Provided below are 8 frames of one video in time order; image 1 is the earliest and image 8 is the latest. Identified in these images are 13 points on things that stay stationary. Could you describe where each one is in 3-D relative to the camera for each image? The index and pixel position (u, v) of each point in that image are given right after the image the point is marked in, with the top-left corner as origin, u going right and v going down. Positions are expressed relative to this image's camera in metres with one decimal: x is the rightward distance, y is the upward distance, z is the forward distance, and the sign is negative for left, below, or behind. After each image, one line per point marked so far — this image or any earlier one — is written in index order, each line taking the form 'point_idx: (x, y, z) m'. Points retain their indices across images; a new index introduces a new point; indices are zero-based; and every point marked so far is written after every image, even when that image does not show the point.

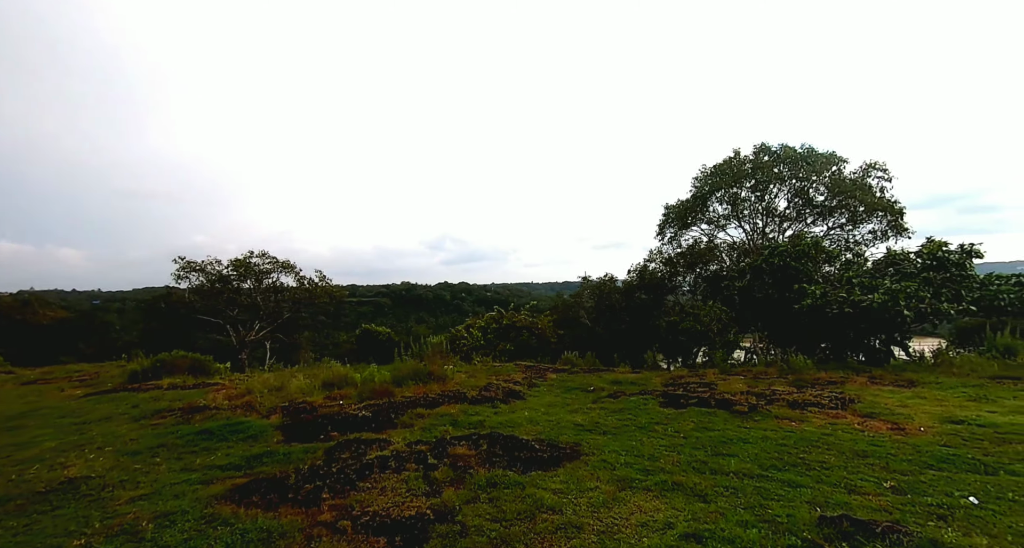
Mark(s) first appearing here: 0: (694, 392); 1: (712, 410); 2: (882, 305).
0: (+1.4, -0.9, +4.2) m
1: (+1.2, -0.8, +3.4) m
2: (+5.0, -0.4, +7.7) m
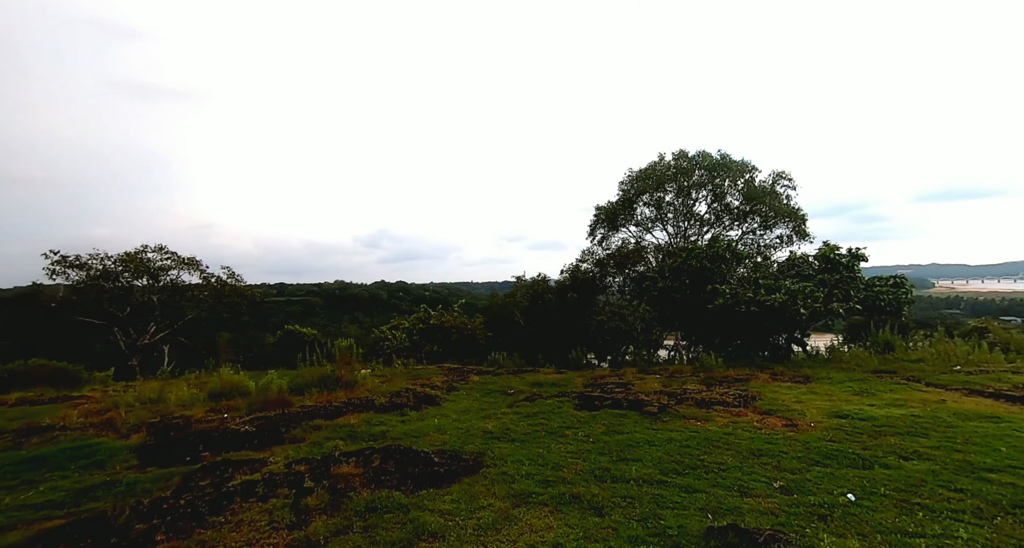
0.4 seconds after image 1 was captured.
0: (+0.8, -0.9, +4.3) m
1: (+0.7, -0.9, +3.5) m
2: (+3.9, -0.4, +8.2) m
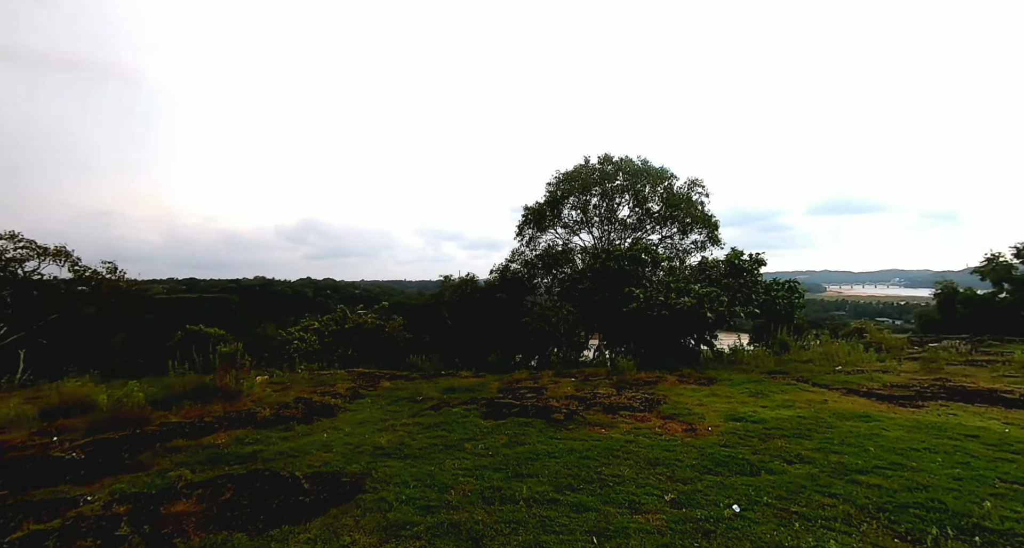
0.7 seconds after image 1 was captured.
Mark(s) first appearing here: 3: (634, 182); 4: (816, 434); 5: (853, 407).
0: (+0.1, -0.9, +4.3) m
1: (+0.1, -0.9, +3.5) m
2: (+2.7, -0.5, +8.5) m
3: (+3.4, +2.5, +14.9) m
4: (+2.1, -1.1, +3.9) m
5: (+3.2, -1.3, +5.4) m
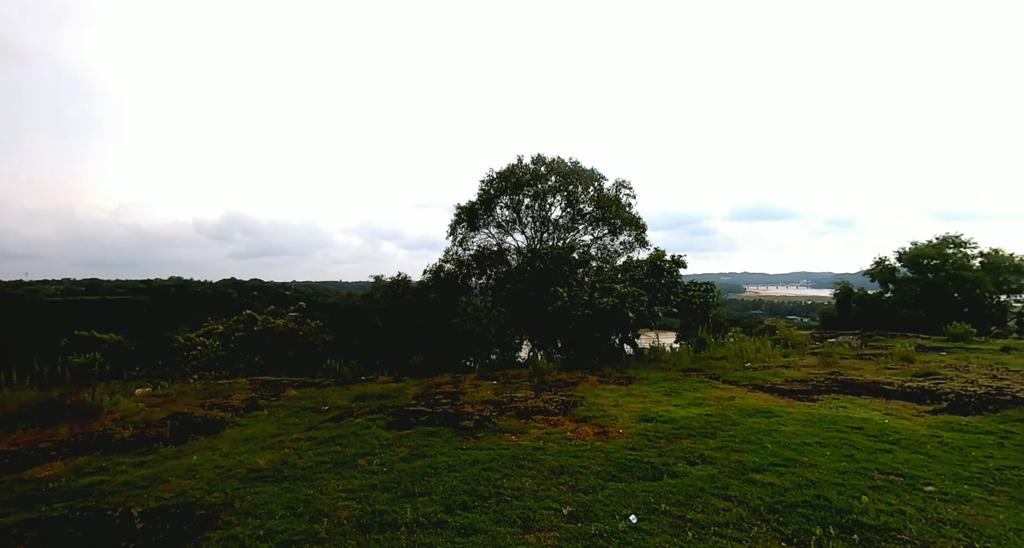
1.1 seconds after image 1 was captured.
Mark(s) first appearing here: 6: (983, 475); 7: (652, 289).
0: (-0.6, -1.0, +4.2) m
1: (-0.4, -0.9, +3.4) m
2: (+1.5, -0.5, +8.7) m
3: (+1.5, +2.5, +15.0) m
4: (+1.5, -1.1, +4.0) m
5: (+2.5, -1.3, +5.6) m
6: (+2.8, -1.2, +3.3) m
7: (+2.5, -0.3, +10.1) m
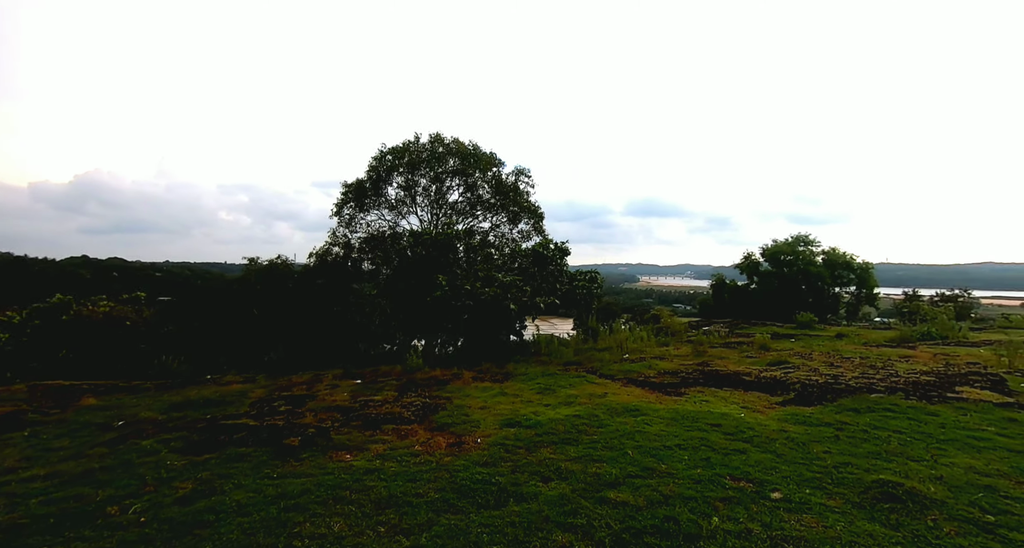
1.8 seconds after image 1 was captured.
0: (-1.5, -0.9, +3.6) m
1: (-1.3, -0.9, +2.8) m
2: (-0.3, -0.4, +8.4) m
3: (-1.4, +2.8, +14.6) m
4: (+0.5, -1.1, +3.8) m
5: (+1.2, -1.3, +5.6) m
6: (+1.9, -1.2, +3.4) m
7: (+0.4, -0.1, +10.0) m
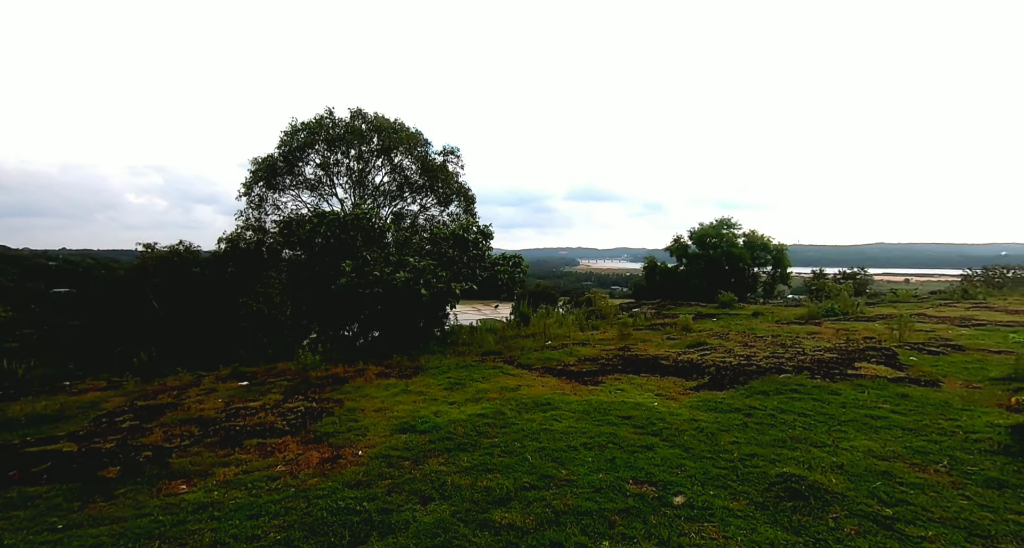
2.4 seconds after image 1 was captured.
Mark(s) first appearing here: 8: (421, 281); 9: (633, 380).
0: (-2.2, -0.8, +3.1) m
1: (-1.8, -0.8, +2.3) m
2: (-1.5, -0.2, +8.0) m
3: (-3.3, +3.1, +13.9) m
4: (-0.2, -1.0, +3.5) m
5: (+0.3, -1.1, +5.3) m
6: (+1.3, -1.1, +3.3) m
7: (-1.0, +0.1, +9.6) m
8: (-1.3, -0.1, +8.2) m
9: (+1.3, -1.2, +6.3) m
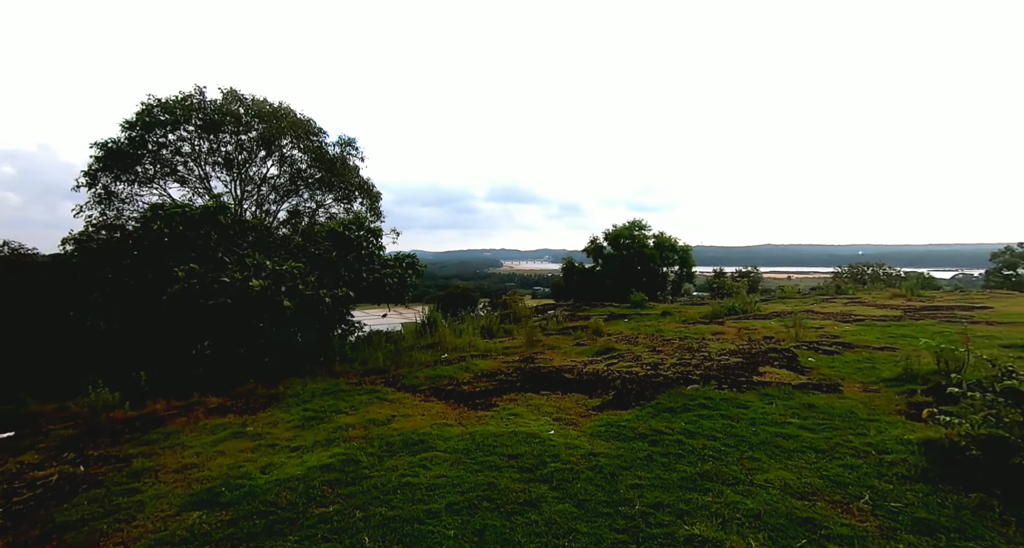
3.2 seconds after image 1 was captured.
0: (-2.8, -0.9, +1.9) m
1: (-2.4, -0.9, +1.2) m
2: (-2.9, -0.3, +6.8) m
3: (-5.6, +3.0, +12.4) m
4: (-0.9, -1.1, +2.6) m
5: (-0.7, -1.2, +4.5) m
6: (+0.5, -1.2, +2.6) m
7: (-2.6, 0.0, +8.5) m
8: (-2.7, -0.2, +7.1) m
9: (+0.2, -1.3, +5.6) m
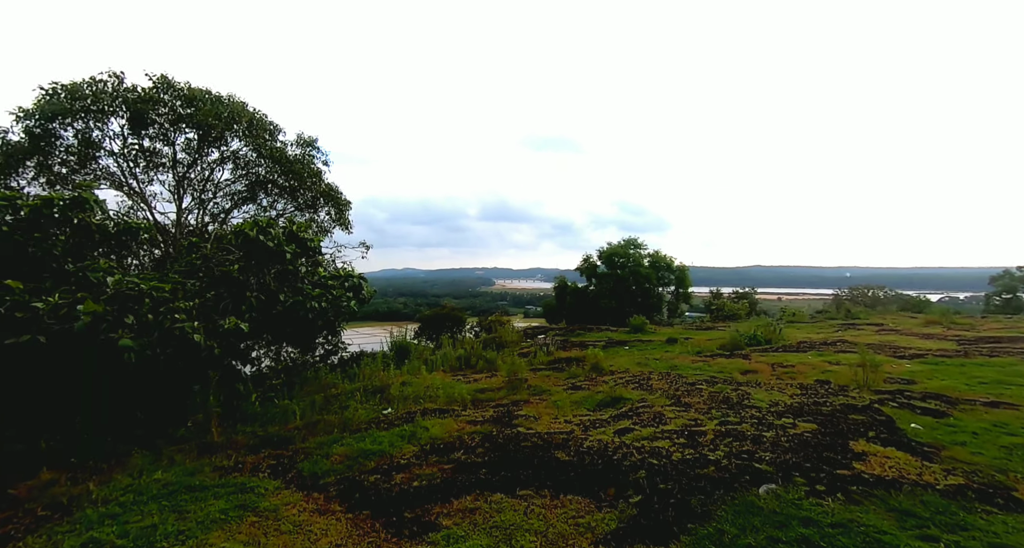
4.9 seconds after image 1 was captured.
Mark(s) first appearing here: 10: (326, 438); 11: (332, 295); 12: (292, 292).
0: (-3.0, -0.9, -0.5) m
1: (-2.6, -0.9, -1.2) m
2: (-3.2, -0.5, +4.4) m
3: (-5.9, +2.6, +10.1) m
4: (-1.1, -1.1, +0.2) m
5: (-1.0, -1.3, +2.1) m
6: (+0.3, -1.3, +0.2) m
7: (-2.9, -0.2, +6.1) m
8: (-3.0, -0.4, +4.7) m
9: (-0.1, -1.4, +3.2) m
10: (-1.5, -1.4, +4.7) m
11: (-2.1, -0.3, +7.0) m
12: (-2.4, -0.2, +6.6) m
